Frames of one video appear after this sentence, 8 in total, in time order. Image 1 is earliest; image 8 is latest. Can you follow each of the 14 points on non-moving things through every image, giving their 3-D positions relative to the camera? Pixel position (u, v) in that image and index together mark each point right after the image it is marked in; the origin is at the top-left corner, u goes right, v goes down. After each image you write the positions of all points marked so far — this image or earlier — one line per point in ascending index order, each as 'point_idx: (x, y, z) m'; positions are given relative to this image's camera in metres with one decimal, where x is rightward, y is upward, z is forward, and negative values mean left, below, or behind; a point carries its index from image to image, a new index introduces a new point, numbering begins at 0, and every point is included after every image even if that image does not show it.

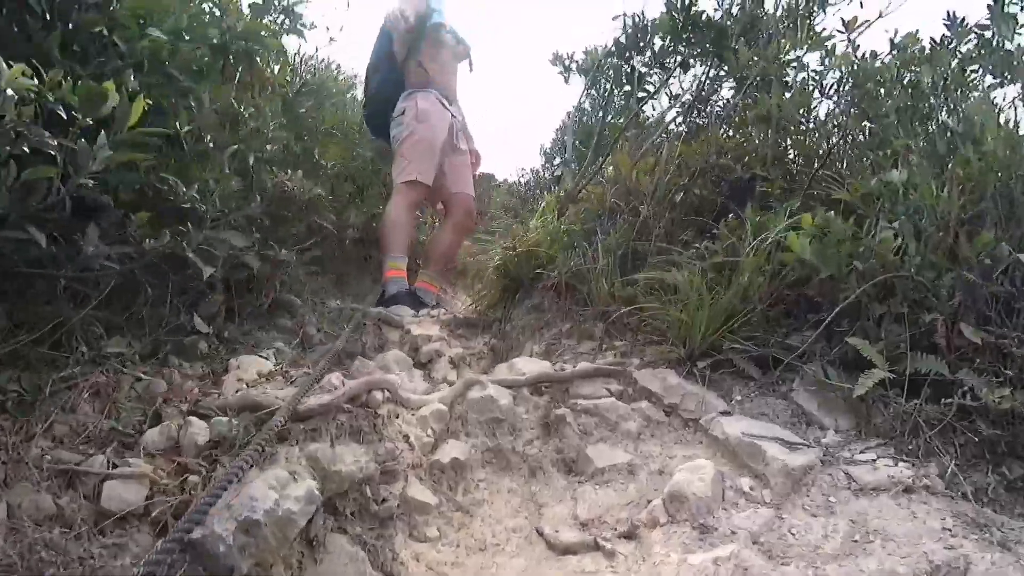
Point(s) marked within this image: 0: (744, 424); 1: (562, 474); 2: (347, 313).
0: (+0.6, -0.4, +1.5) m
1: (+0.1, -0.5, +1.5) m
2: (-0.7, -0.1, +2.5) m
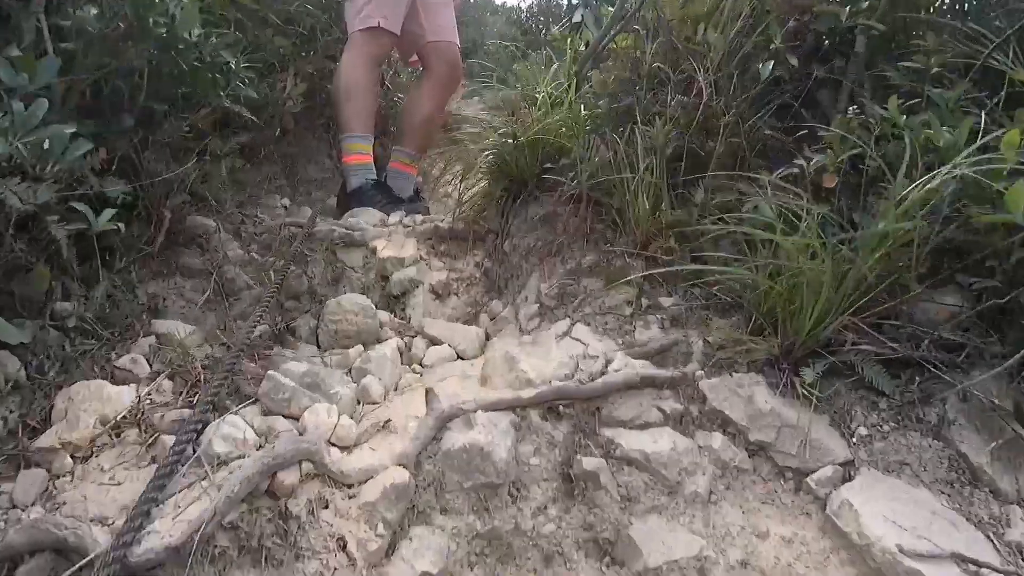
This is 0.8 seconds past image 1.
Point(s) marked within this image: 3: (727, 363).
0: (+0.6, -0.3, +0.9) m
1: (+0.1, -0.5, +1.0) m
2: (-0.7, +0.2, +1.9) m
3: (+0.4, -0.1, +1.2) m
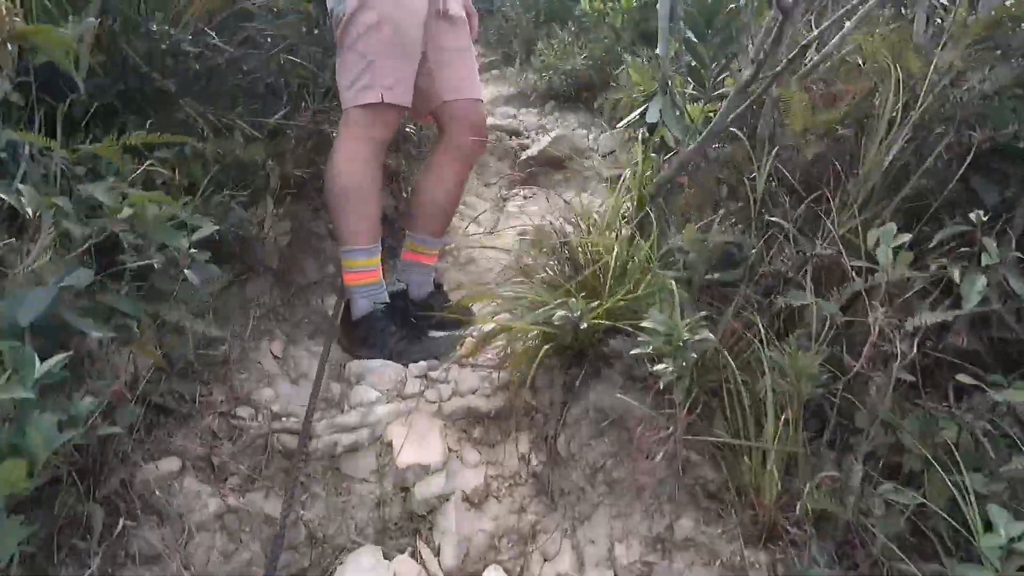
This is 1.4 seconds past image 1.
0: (+0.7, -1.0, +0.6) m
1: (+0.3, -1.1, +0.6) m
2: (-0.6, -0.3, +1.4) m
3: (+0.5, -0.7, +0.8) m
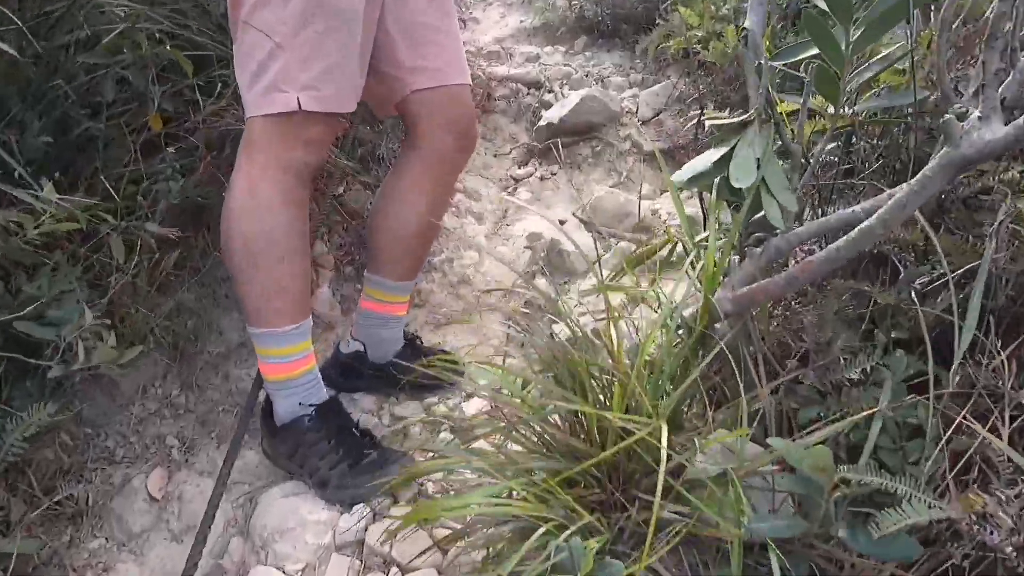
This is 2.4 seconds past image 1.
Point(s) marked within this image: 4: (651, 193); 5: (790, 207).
0: (+0.6, -1.4, +0.1) m
1: (+0.2, -1.4, +0.2) m
2: (-0.6, -0.6, +0.9) m
3: (+0.5, -1.1, +0.2) m
4: (+0.5, +0.4, +2.2) m
5: (+0.4, +0.1, +0.8) m
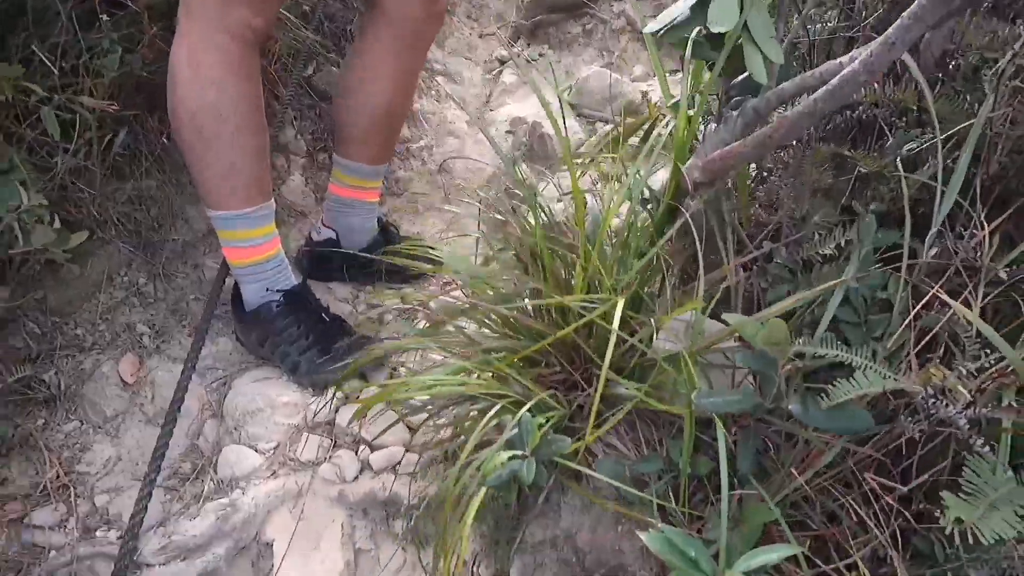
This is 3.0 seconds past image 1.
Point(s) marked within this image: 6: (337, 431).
0: (+0.5, -1.3, +0.2) m
1: (+0.1, -1.4, +0.3) m
2: (-0.7, -0.4, +1.0) m
3: (+0.4, -1.0, +0.4) m
4: (+0.5, +0.8, +2.1) m
5: (+0.3, +0.3, +0.7) m
6: (-0.3, -0.3, +1.1) m
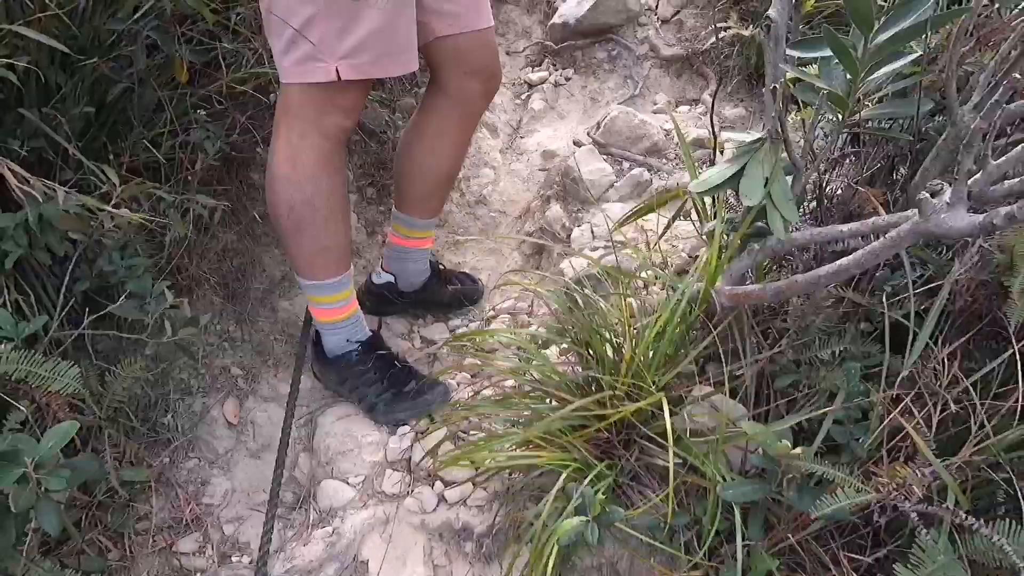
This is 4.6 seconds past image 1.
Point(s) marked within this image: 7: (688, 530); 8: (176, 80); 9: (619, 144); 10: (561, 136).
0: (+0.6, -1.5, +0.5) m
1: (+0.2, -1.6, +0.7) m
2: (-0.6, -0.5, +1.2) m
3: (+0.5, -1.2, +0.6) m
4: (+0.6, +0.7, +2.2) m
5: (+0.4, +0.1, +0.9) m
6: (-0.2, -0.4, +1.3) m
7: (+0.3, -0.4, +1.0) m
8: (-0.8, +0.5, +1.4) m
9: (+0.4, +0.5, +2.0) m
10: (+0.2, +0.6, +2.2) m
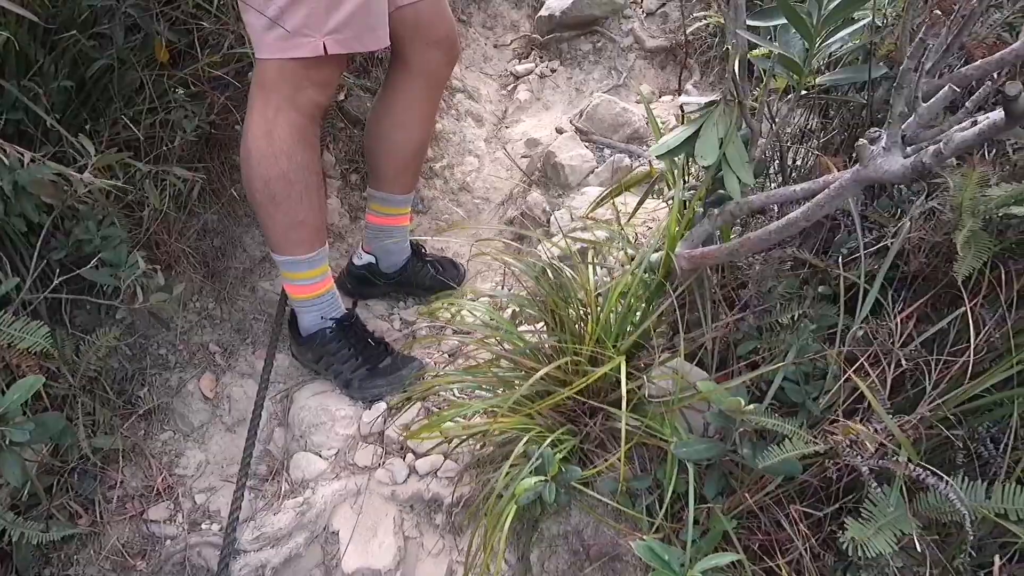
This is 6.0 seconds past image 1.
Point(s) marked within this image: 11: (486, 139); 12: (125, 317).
0: (+0.6, -1.4, +0.5) m
1: (+0.1, -1.5, +0.7) m
2: (-0.6, -0.5, +1.2) m
3: (+0.4, -1.1, +0.6) m
4: (+0.5, +0.7, +2.3) m
5: (+0.3, +0.2, +0.9) m
6: (-0.3, -0.3, +1.3) m
7: (+0.2, -0.4, +1.0) m
8: (-0.8, +0.5, +1.4) m
9: (+0.3, +0.5, +2.0) m
10: (+0.1, +0.6, +2.2) m
11: (-0.1, +0.6, +2.2) m
12: (-0.9, -0.1, +1.3) m
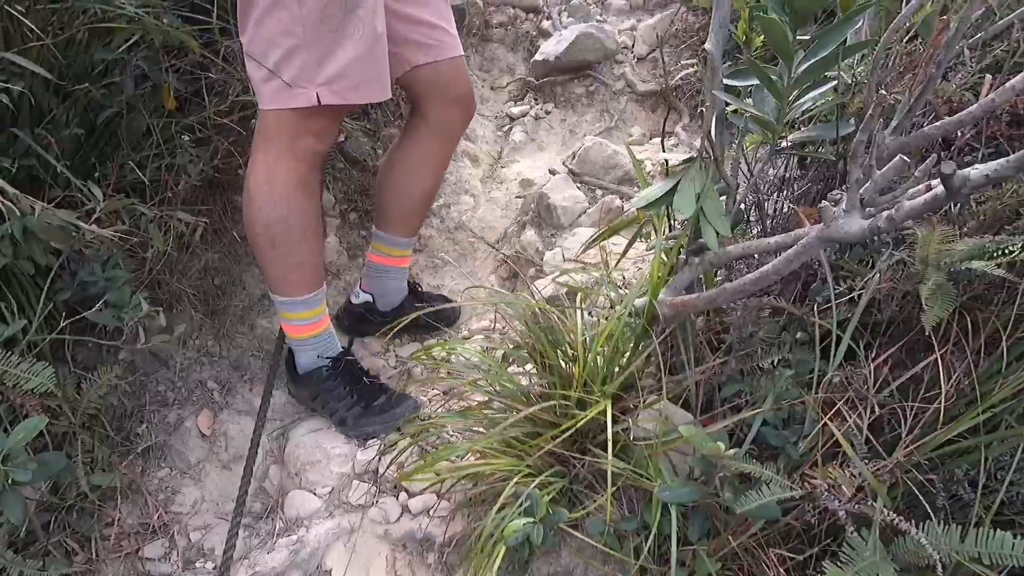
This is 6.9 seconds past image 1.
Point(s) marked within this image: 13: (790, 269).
0: (+0.6, -1.5, +0.5) m
1: (+0.1, -1.6, +0.6) m
2: (-0.7, -0.6, +1.2) m
3: (+0.4, -1.2, +0.6) m
4: (+0.5, +0.6, +2.3) m
5: (+0.3, +0.1, +0.9) m
6: (-0.3, -0.4, +1.4) m
7: (+0.2, -0.4, +1.1) m
8: (-0.9, +0.5, +1.5) m
9: (+0.3, +0.4, +2.1) m
10: (+0.1, +0.5, +2.3) m
11: (-0.1, +0.4, +2.3) m
12: (-0.9, -0.2, +1.3) m
13: (+0.4, 0.0, +0.8) m
